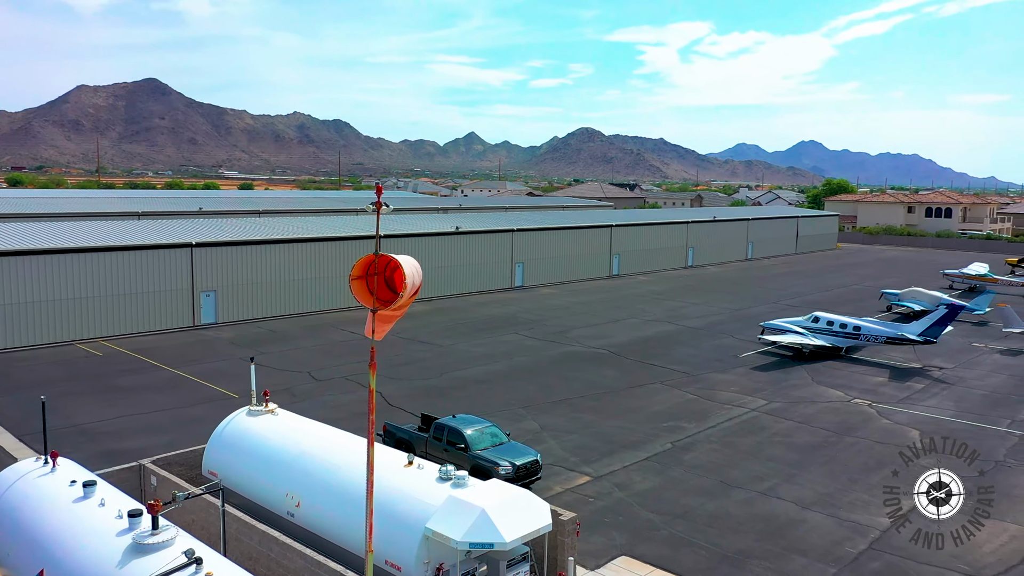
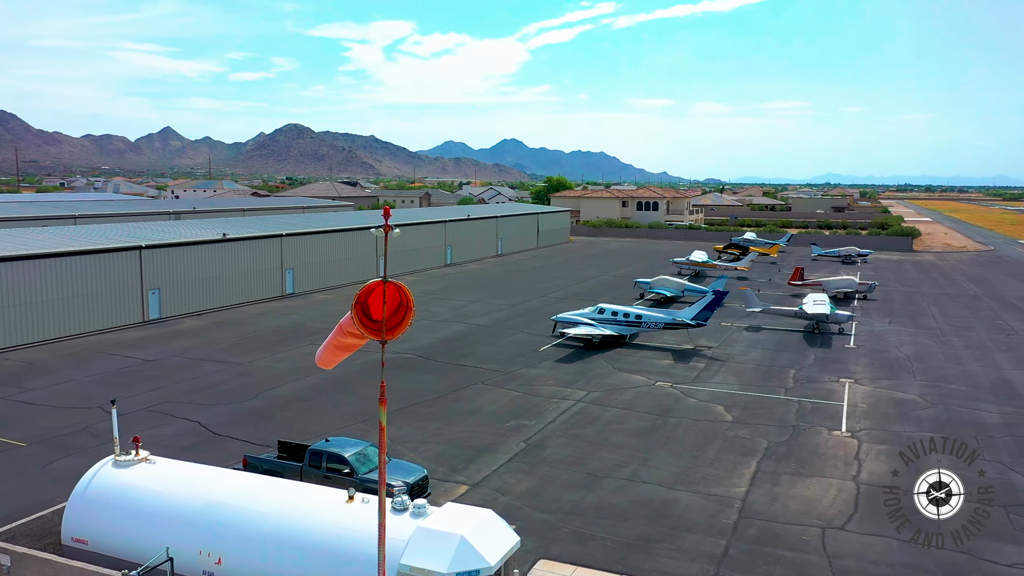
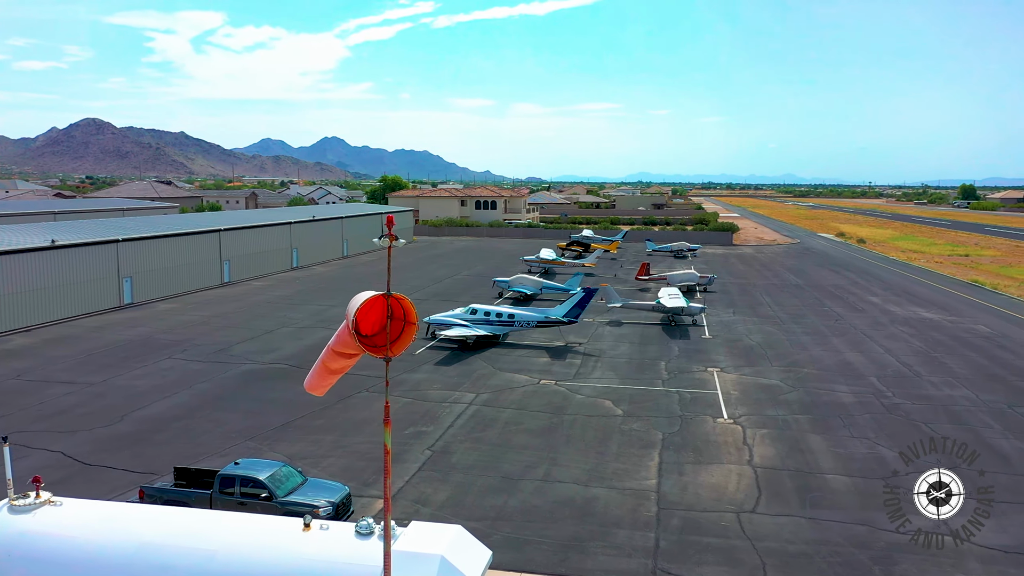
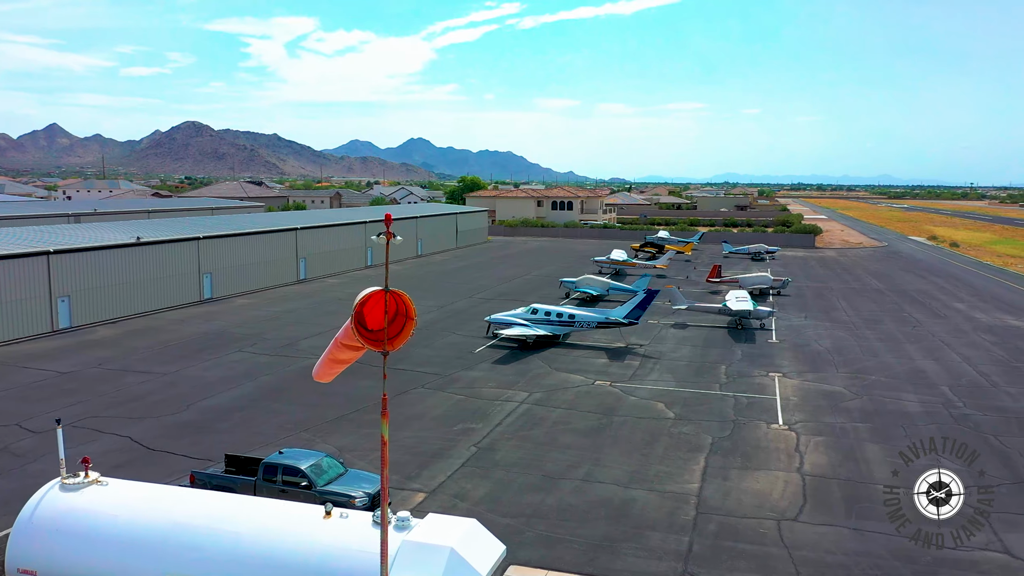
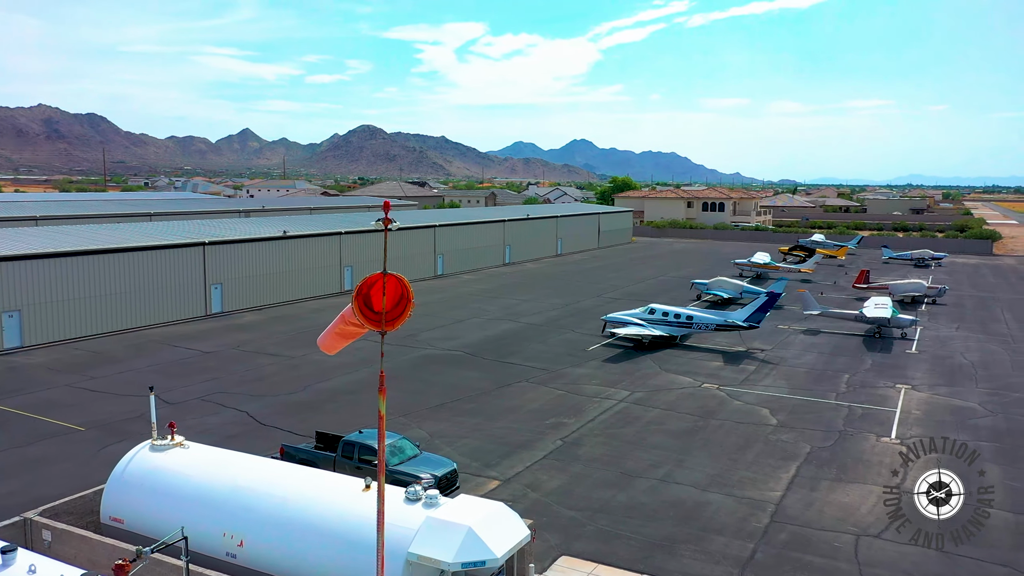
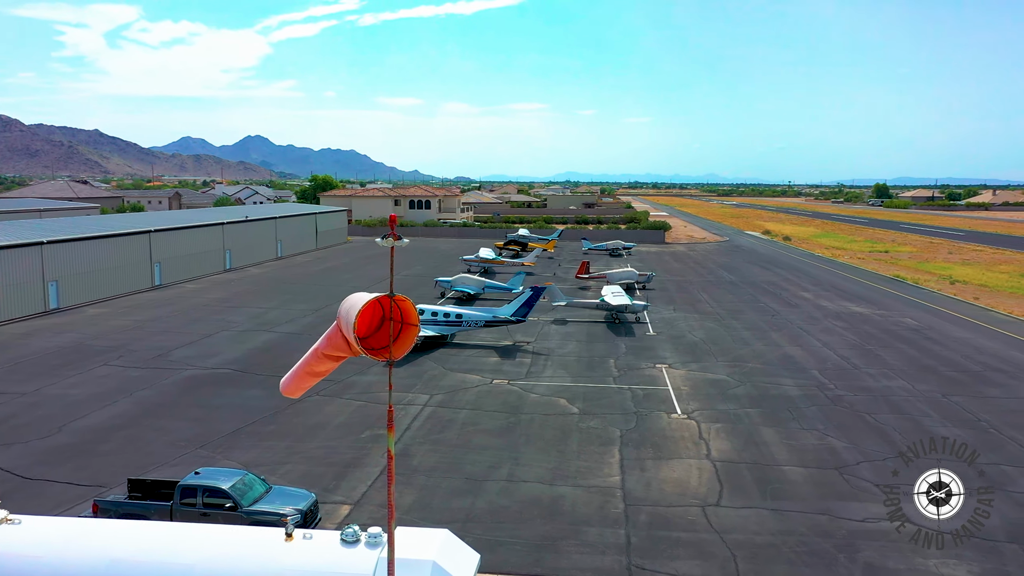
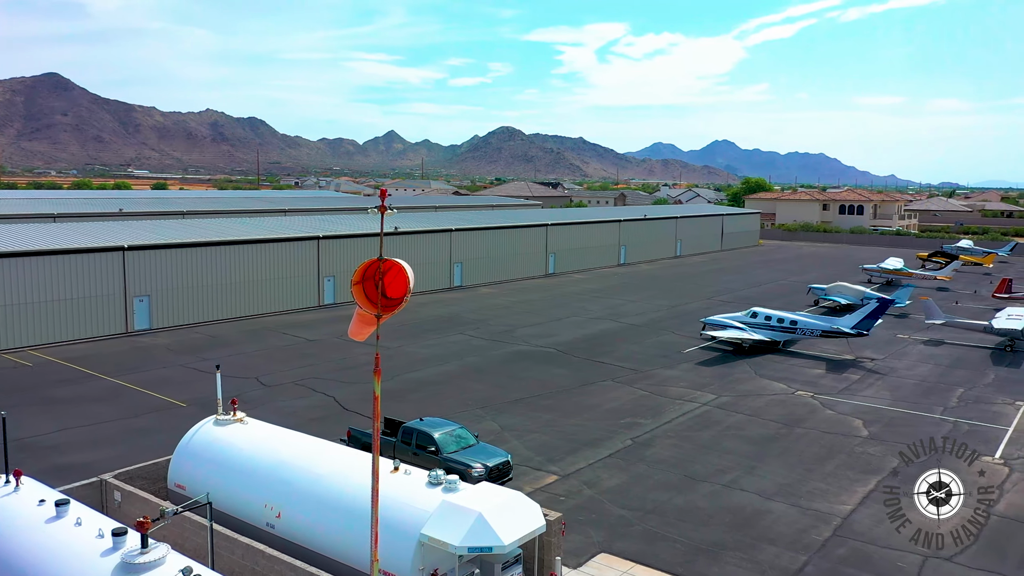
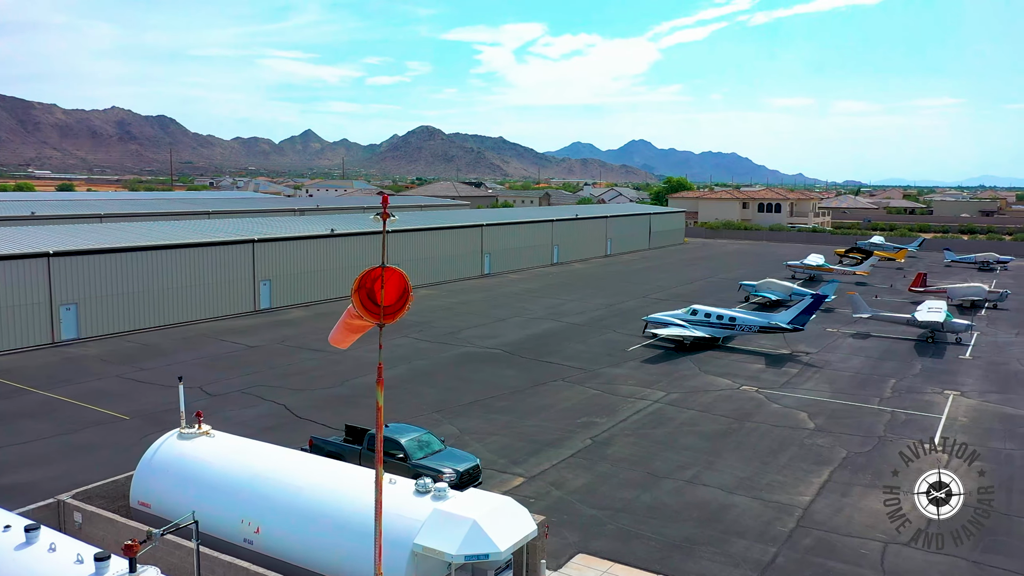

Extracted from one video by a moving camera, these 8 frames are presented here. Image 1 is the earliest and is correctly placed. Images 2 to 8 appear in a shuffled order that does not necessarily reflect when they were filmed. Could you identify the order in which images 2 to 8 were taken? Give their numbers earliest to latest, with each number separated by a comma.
7, 8, 5, 2, 4, 3, 6
